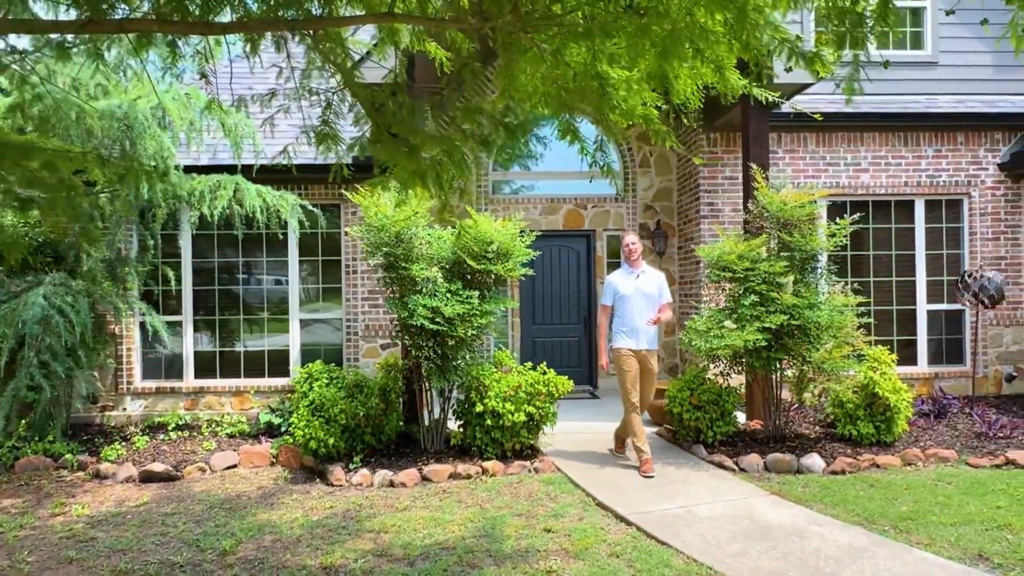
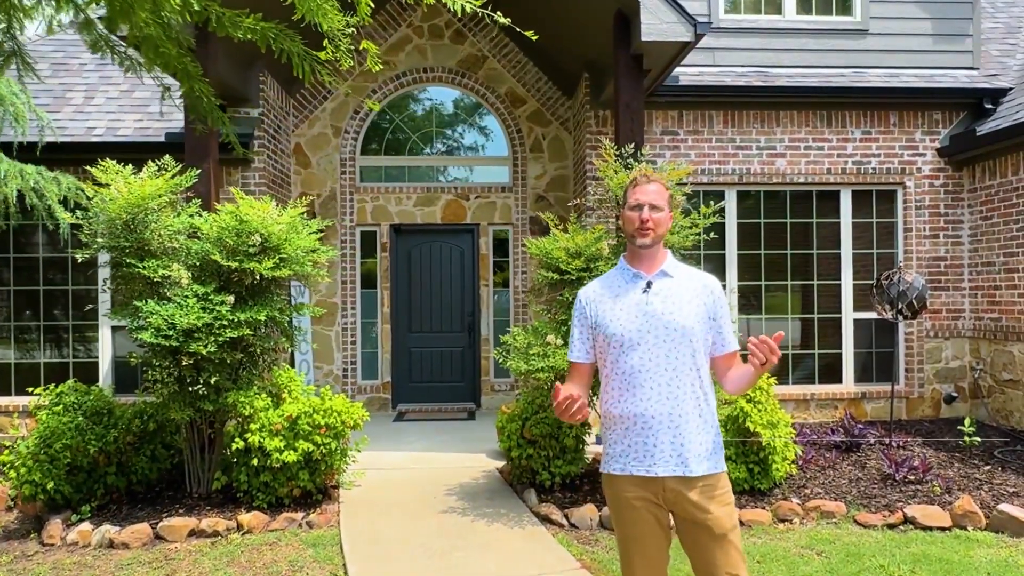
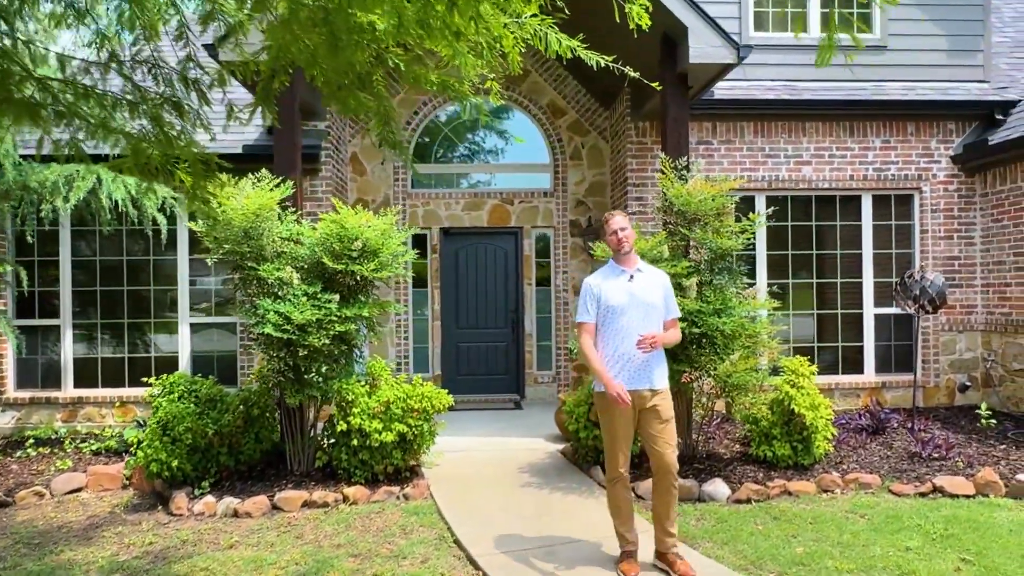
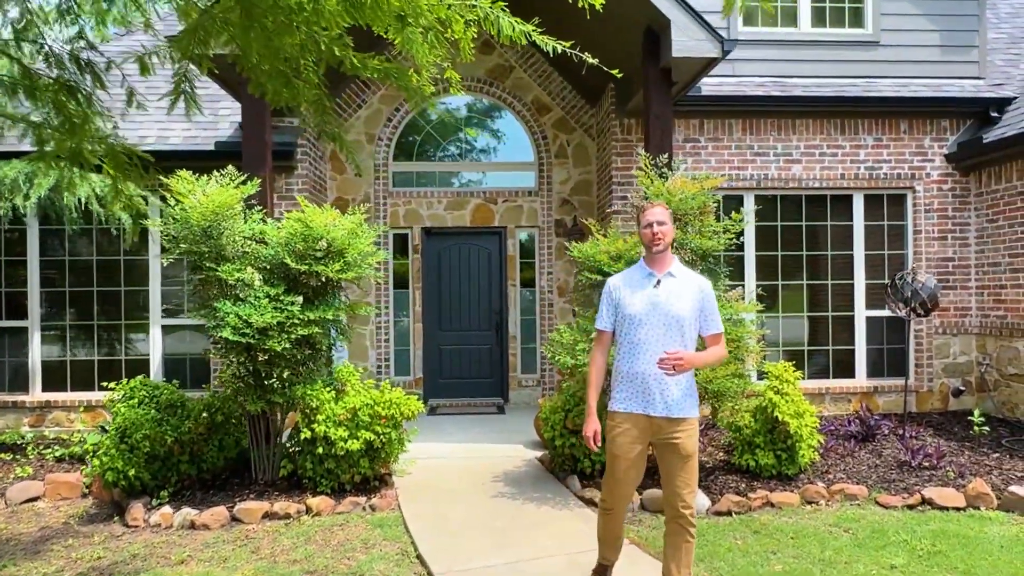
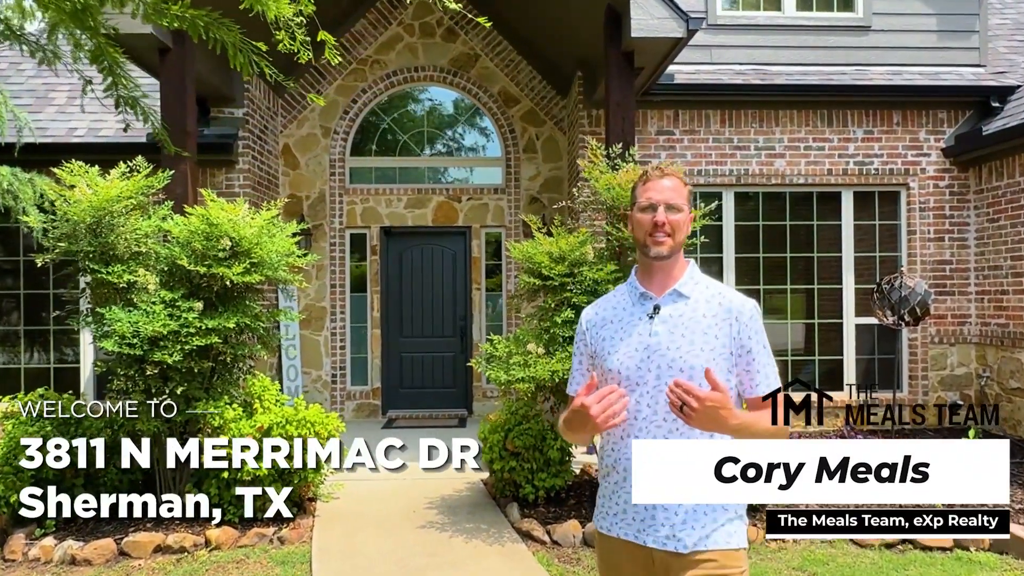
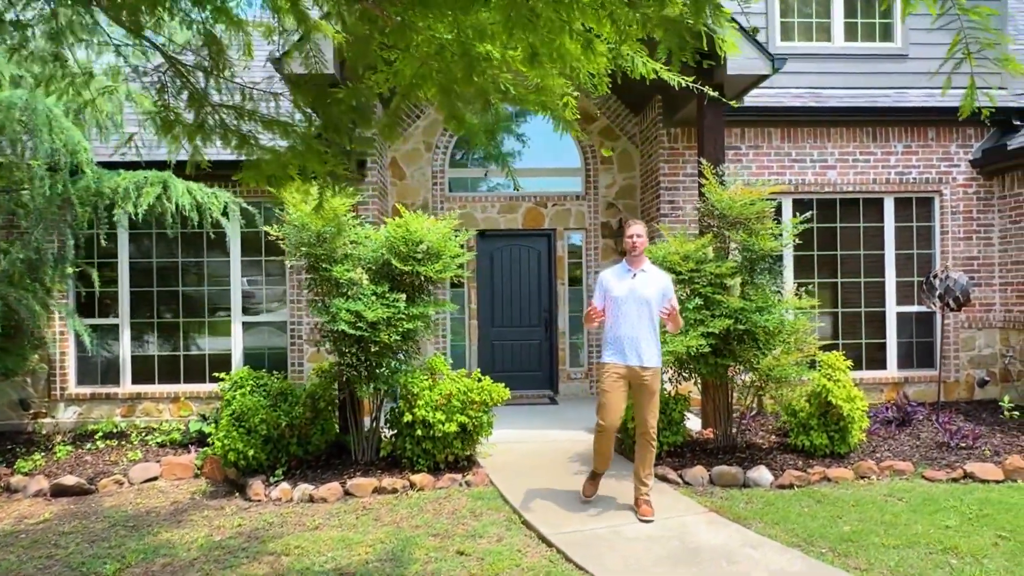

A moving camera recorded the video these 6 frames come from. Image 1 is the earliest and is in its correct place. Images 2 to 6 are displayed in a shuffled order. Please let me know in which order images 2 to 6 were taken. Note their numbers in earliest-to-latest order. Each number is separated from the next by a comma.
6, 3, 4, 2, 5
